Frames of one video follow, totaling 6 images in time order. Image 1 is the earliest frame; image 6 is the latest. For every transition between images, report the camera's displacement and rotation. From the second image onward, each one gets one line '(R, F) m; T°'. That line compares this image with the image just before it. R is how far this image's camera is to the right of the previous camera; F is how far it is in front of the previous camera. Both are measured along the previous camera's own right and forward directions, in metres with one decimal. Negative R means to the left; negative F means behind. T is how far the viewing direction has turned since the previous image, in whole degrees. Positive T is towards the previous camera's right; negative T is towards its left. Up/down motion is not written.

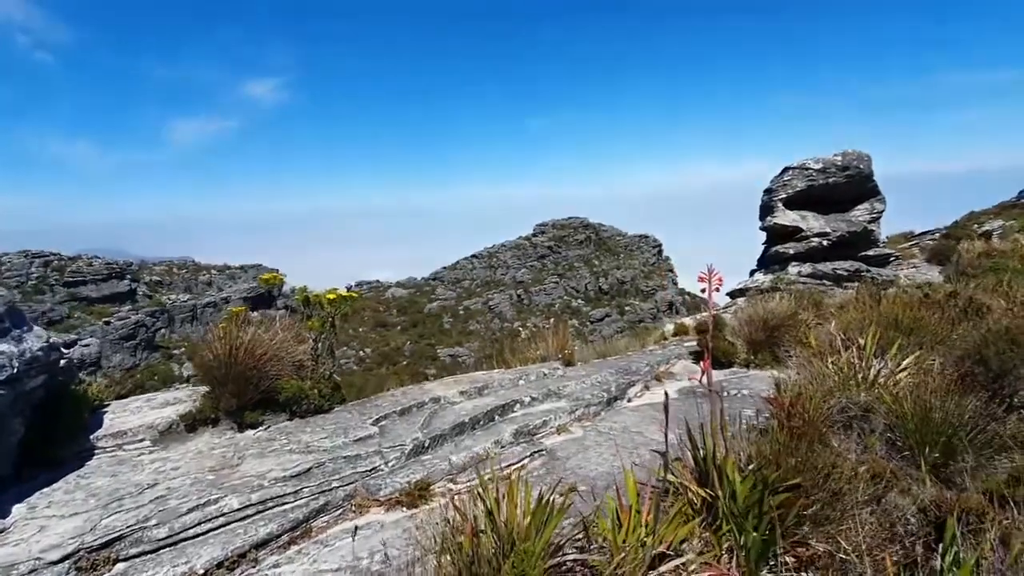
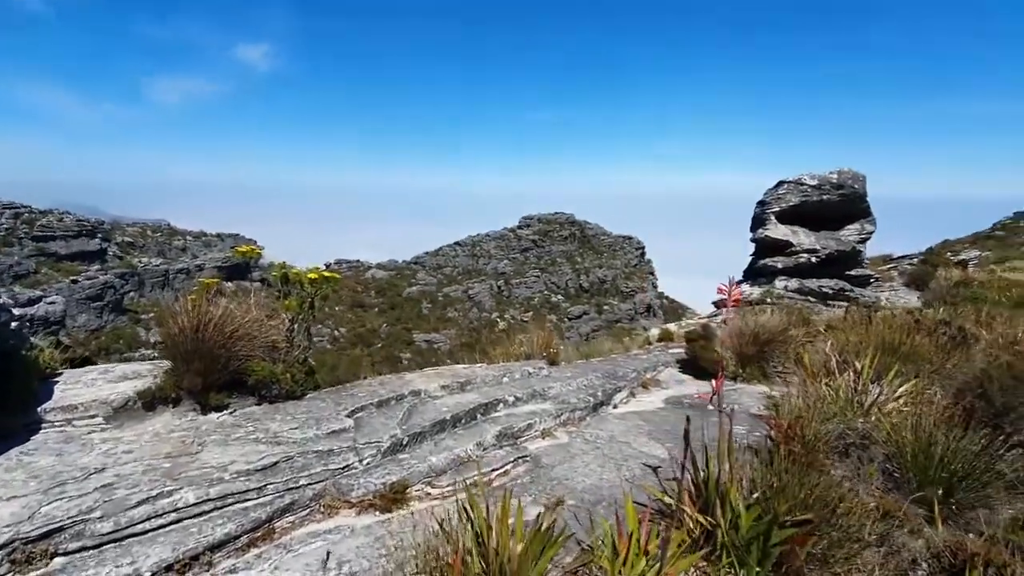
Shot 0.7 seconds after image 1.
(-0.1, +0.3) m; +2°
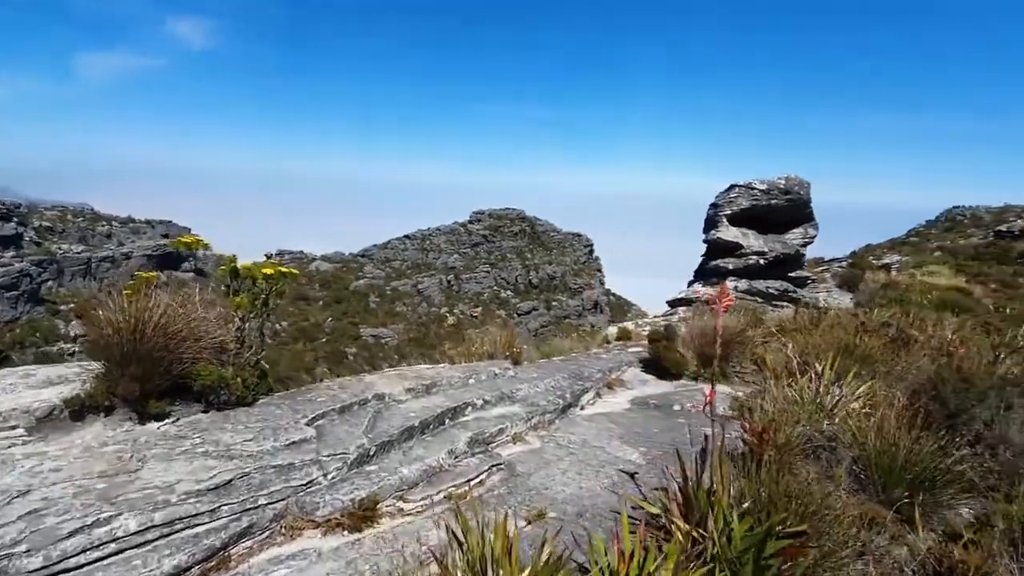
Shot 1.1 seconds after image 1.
(-0.2, +0.2) m; +6°
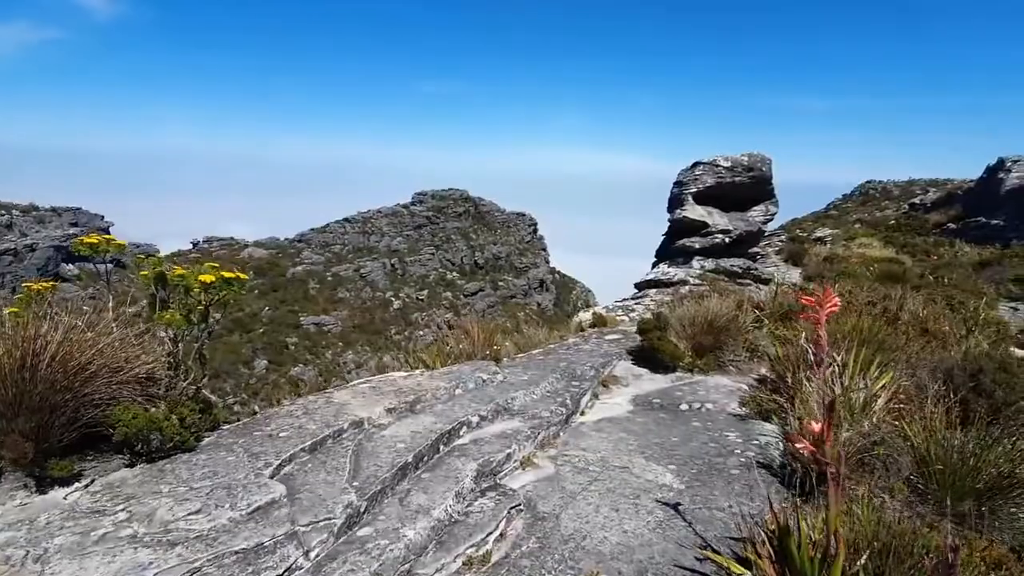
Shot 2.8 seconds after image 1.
(-0.5, +0.9) m; +6°
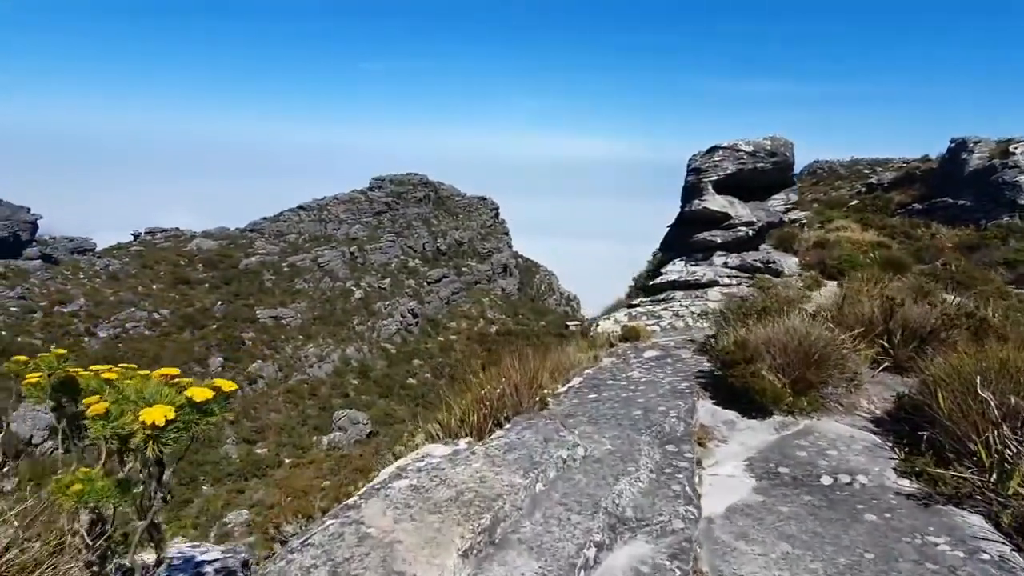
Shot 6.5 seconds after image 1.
(-1.0, +1.8) m; +4°
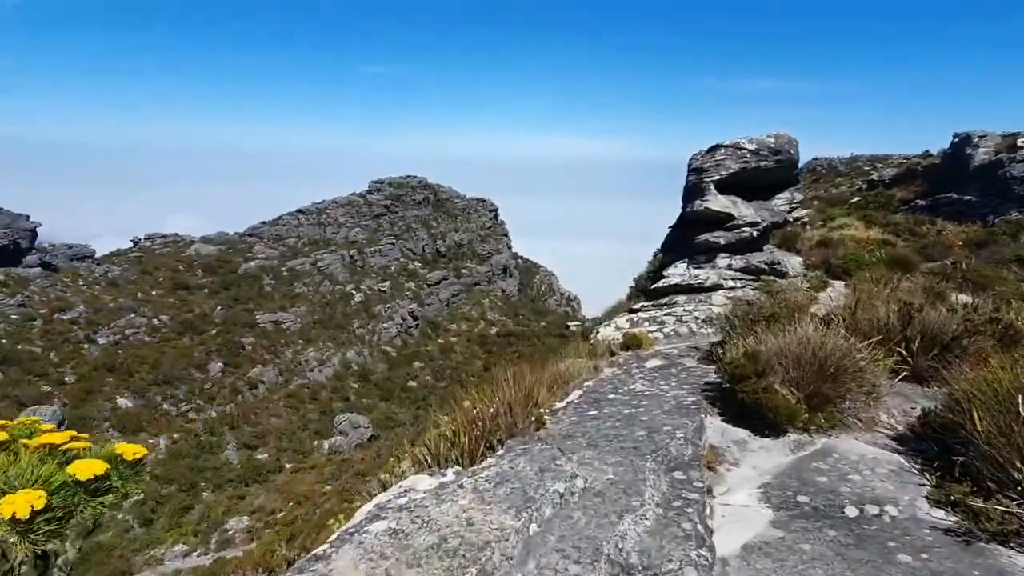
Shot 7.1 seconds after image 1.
(+0.1, +0.4) m; 0°
